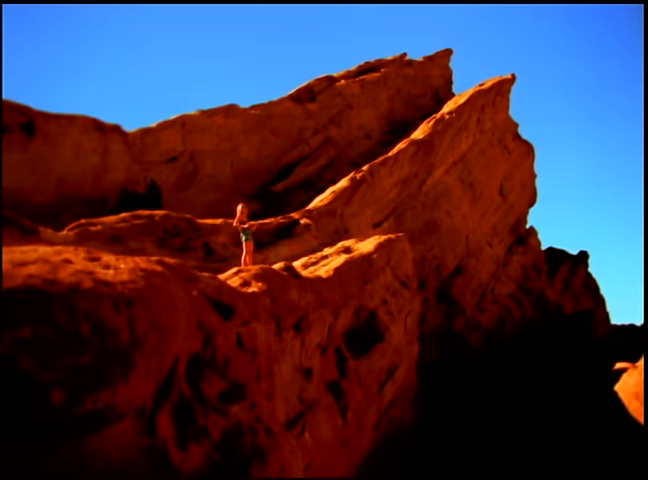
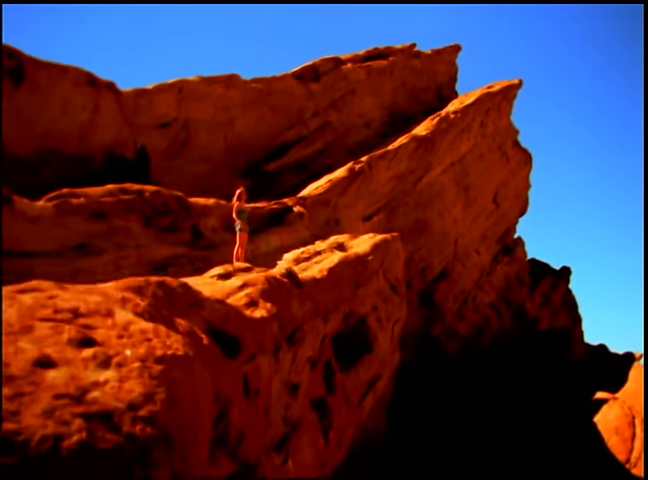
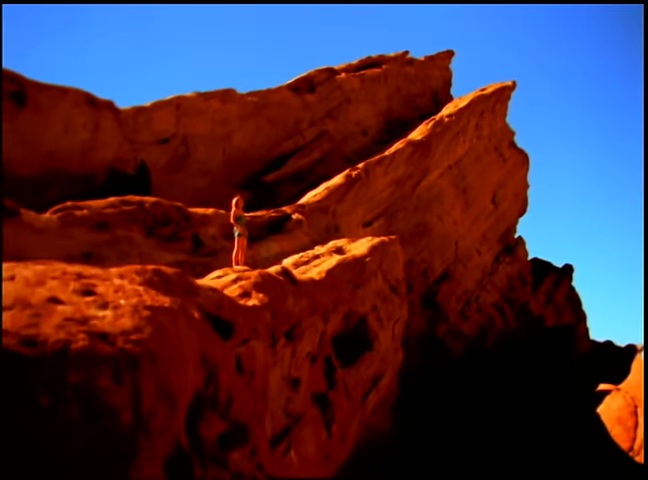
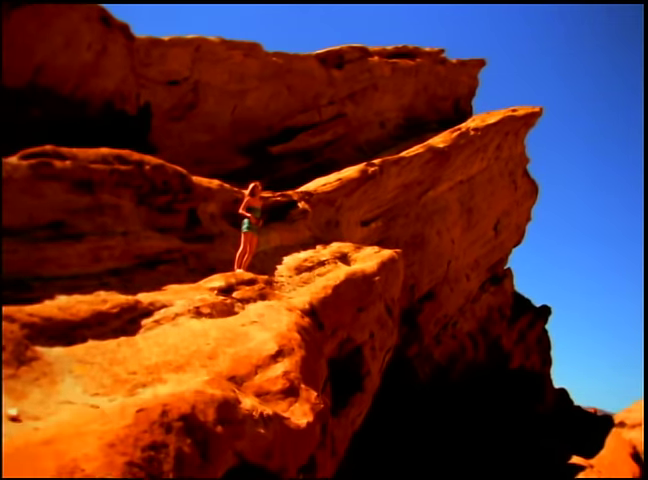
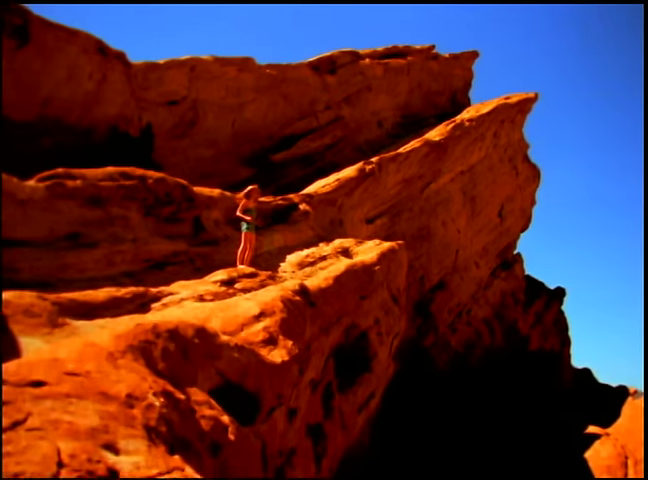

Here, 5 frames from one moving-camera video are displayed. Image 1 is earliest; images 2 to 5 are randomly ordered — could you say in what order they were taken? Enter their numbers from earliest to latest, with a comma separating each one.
3, 2, 5, 4
